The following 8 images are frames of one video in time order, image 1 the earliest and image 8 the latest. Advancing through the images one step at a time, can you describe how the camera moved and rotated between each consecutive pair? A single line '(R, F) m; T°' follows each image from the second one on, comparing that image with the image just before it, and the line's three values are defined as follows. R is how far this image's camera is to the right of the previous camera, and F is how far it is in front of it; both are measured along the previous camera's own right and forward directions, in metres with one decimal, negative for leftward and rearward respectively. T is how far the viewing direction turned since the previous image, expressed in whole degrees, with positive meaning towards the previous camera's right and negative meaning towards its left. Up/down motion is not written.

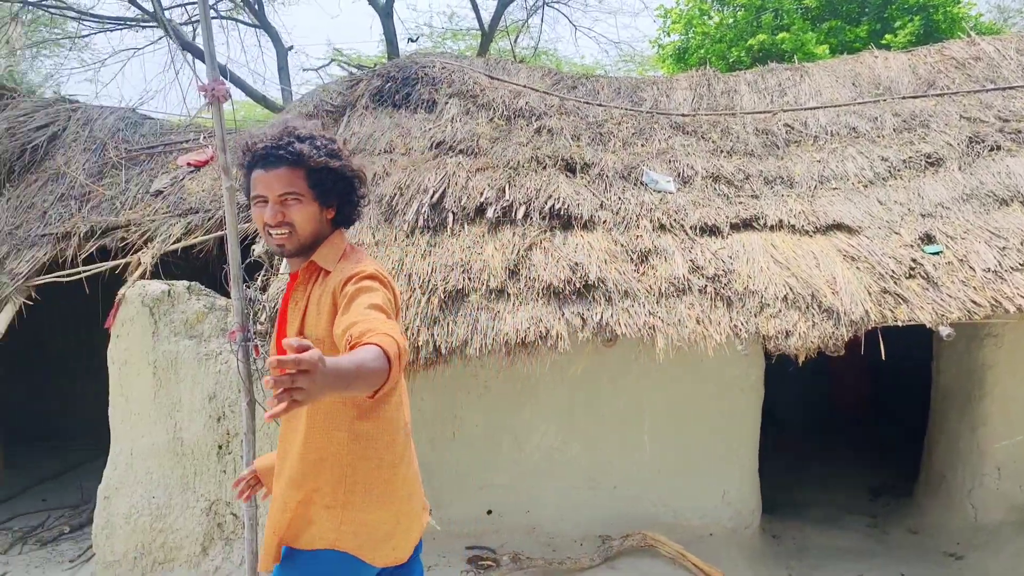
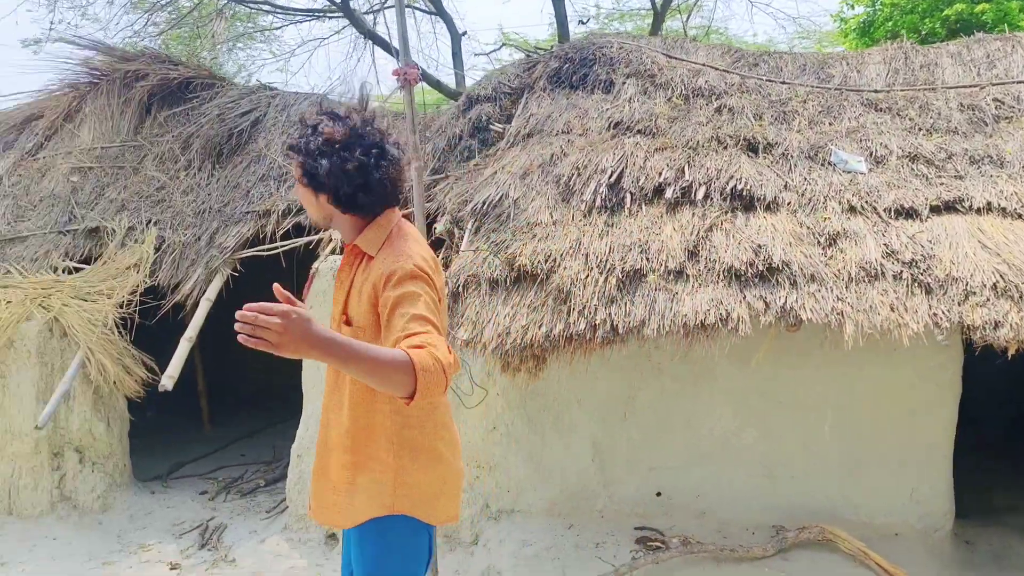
(-0.1, 0.0) m; -11°
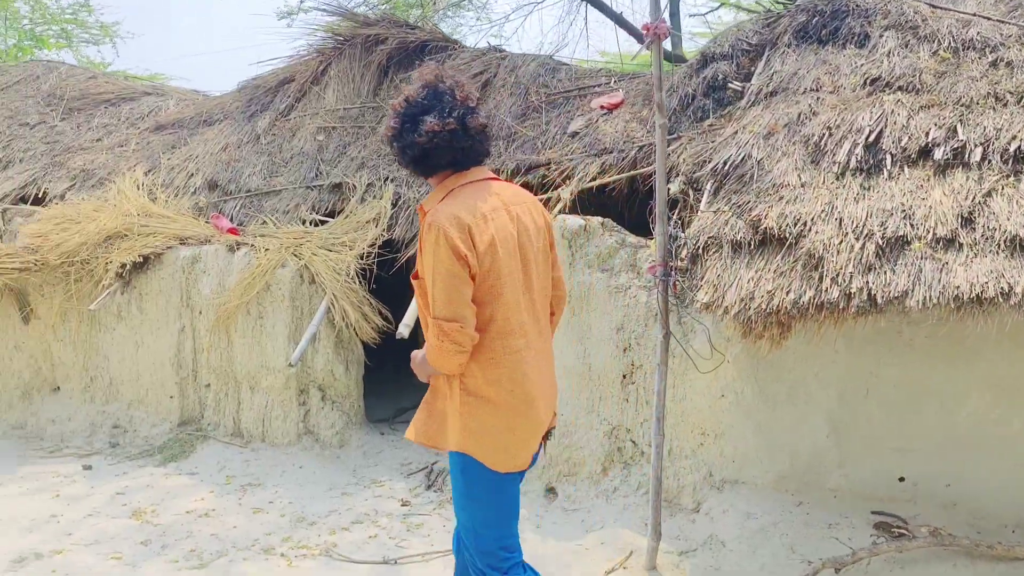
(-0.2, 0.0) m; -13°
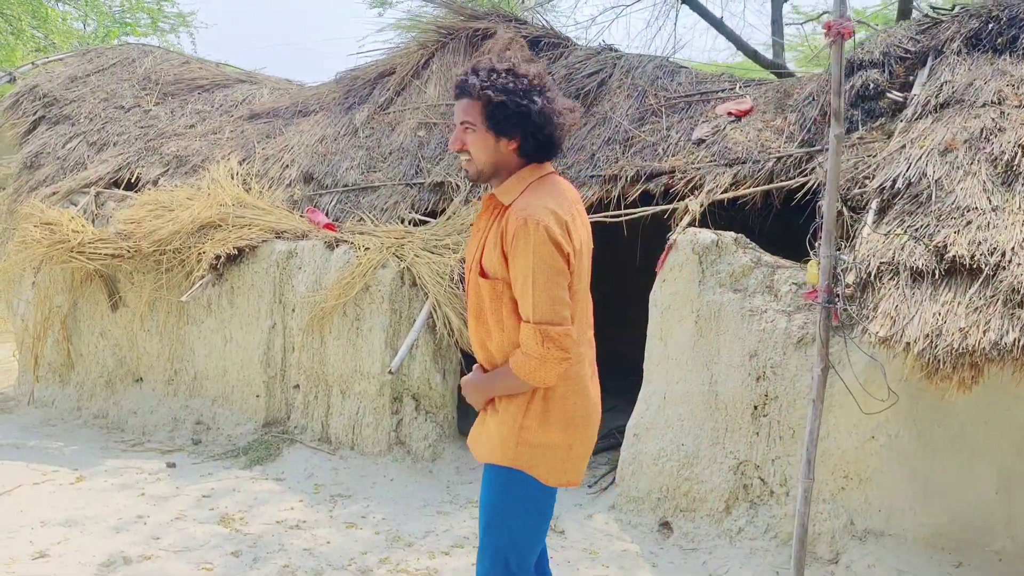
(-0.4, +0.3) m; -3°
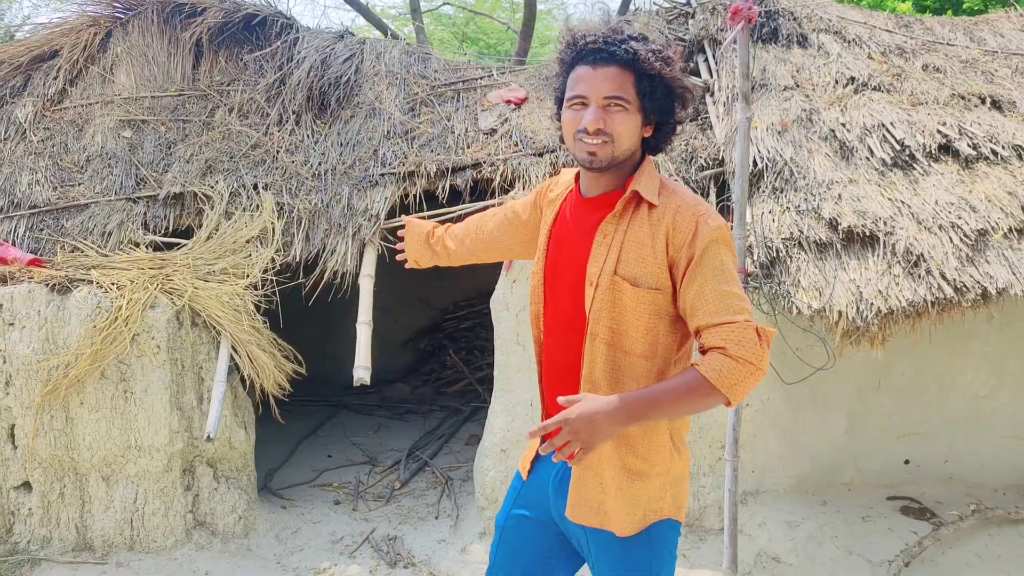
(-1.3, +0.9) m; +29°
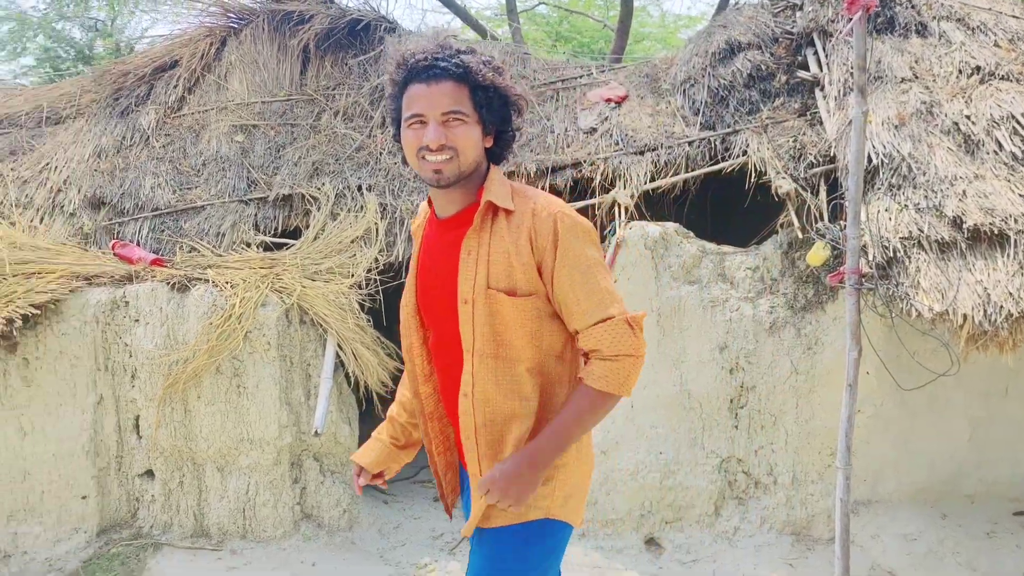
(0.0, 0.0) m; -6°
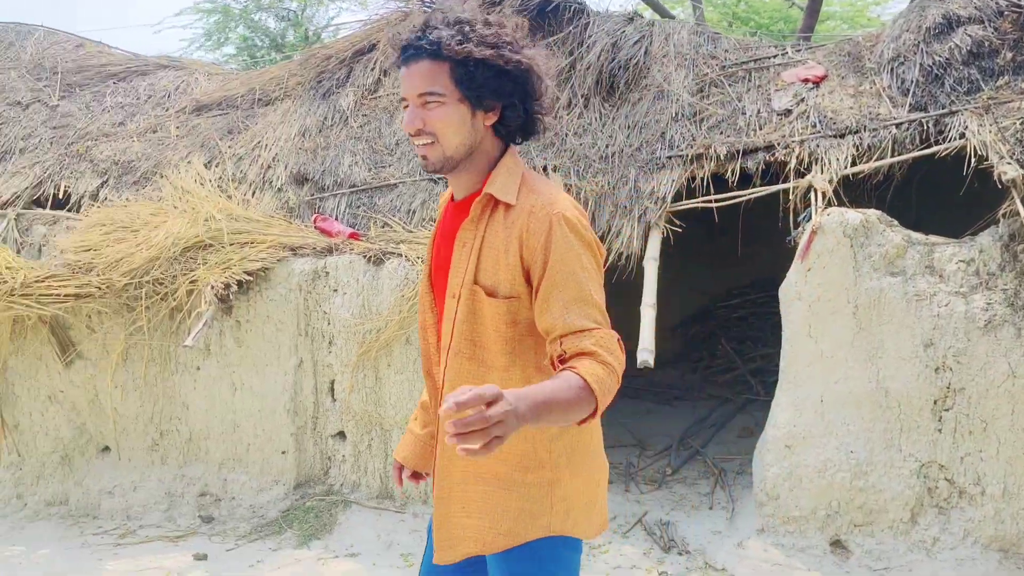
(-0.1, 0.0) m; -11°
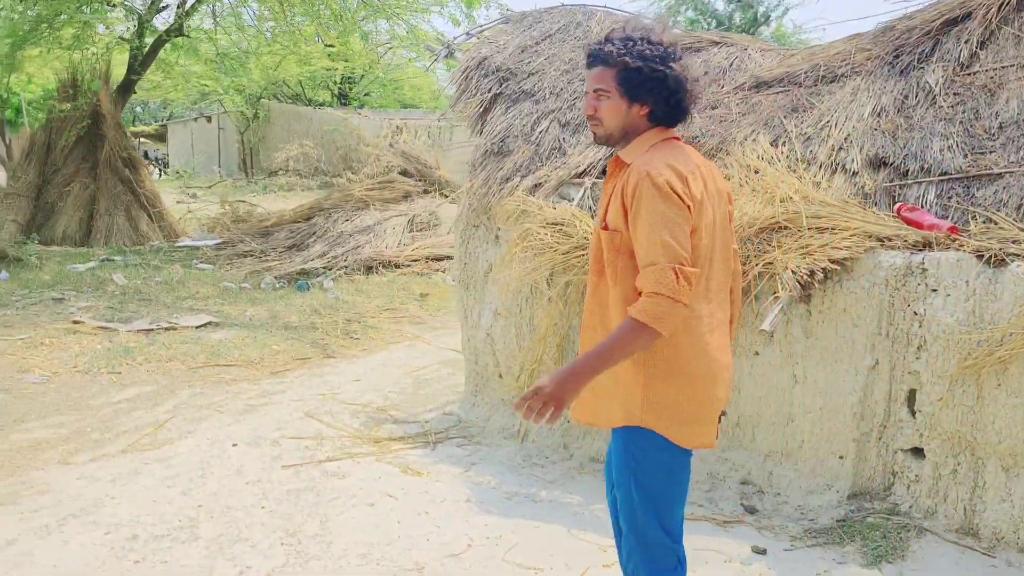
(-0.9, 0.0) m; -27°
